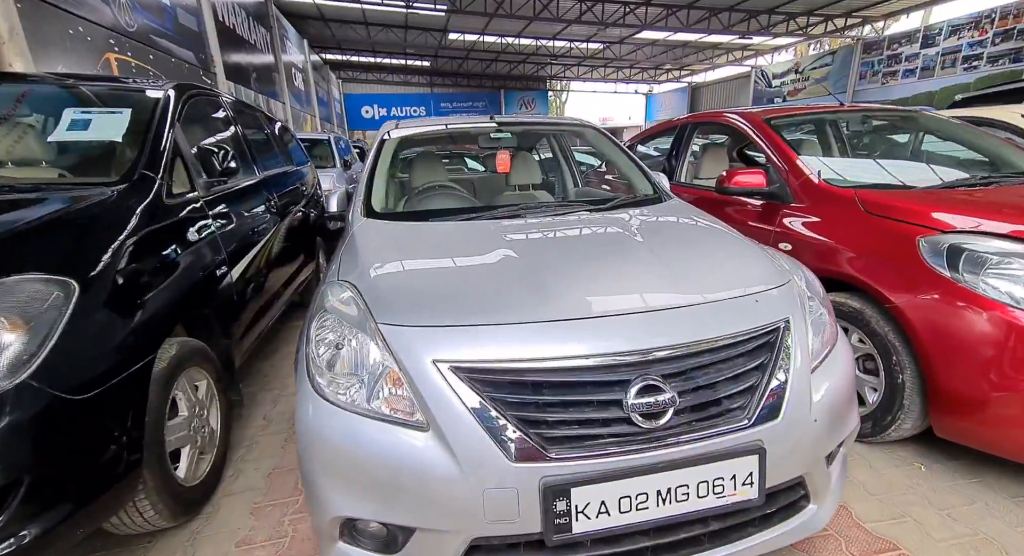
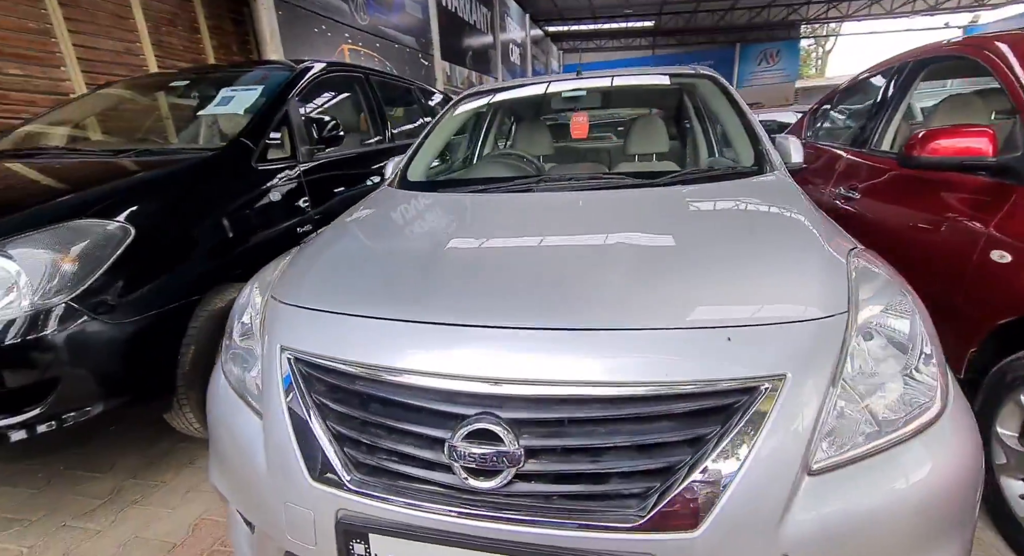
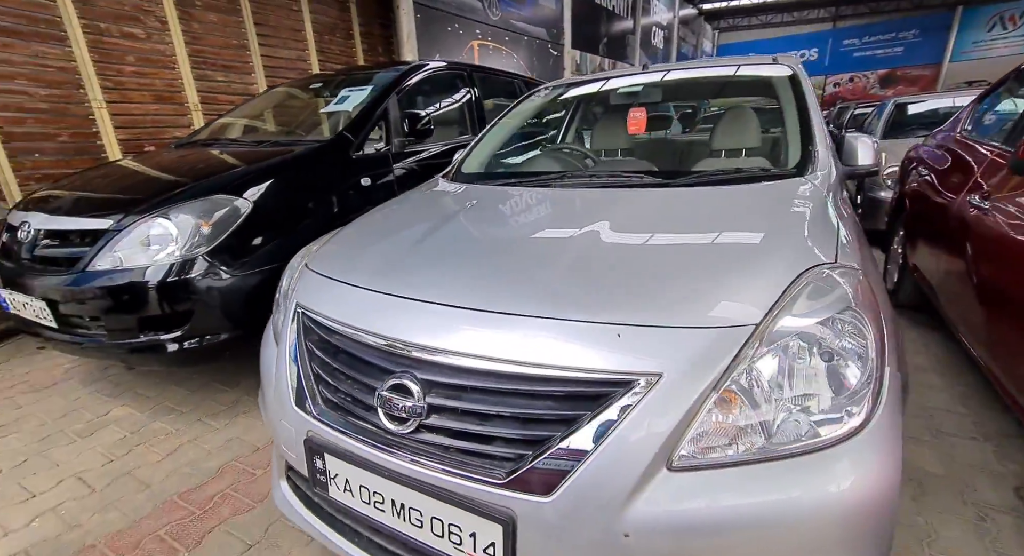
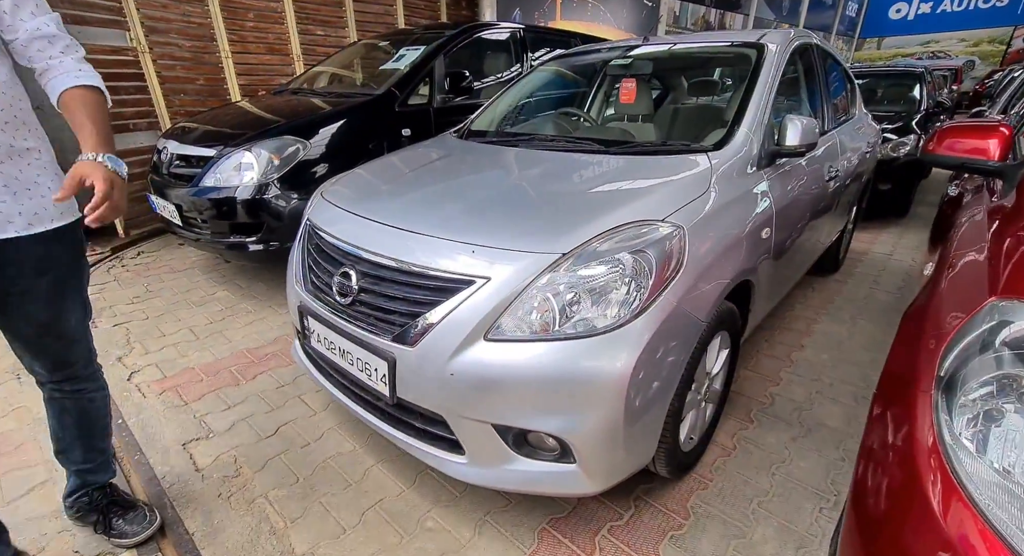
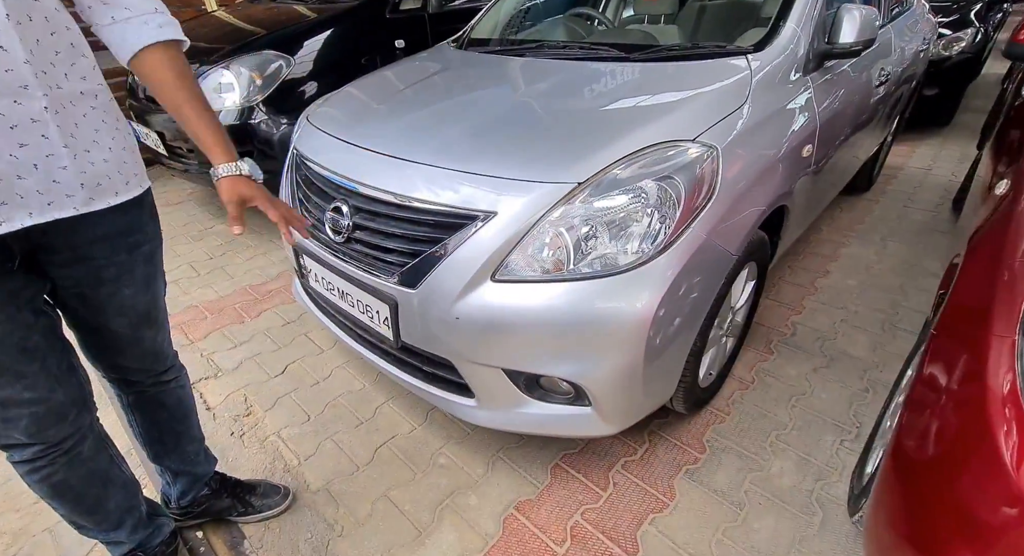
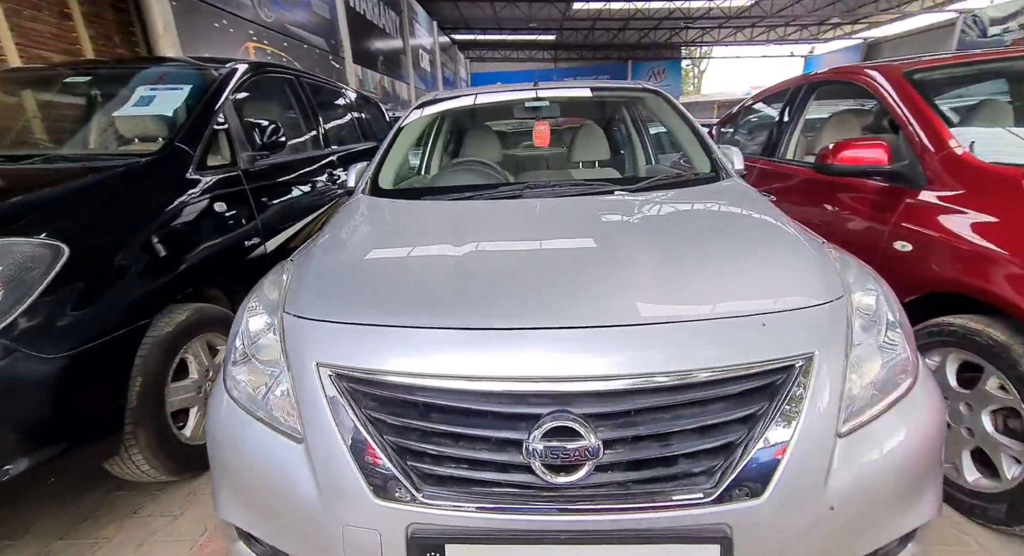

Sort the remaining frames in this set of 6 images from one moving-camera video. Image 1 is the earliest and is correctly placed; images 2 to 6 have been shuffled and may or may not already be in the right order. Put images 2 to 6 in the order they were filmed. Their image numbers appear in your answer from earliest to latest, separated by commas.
6, 2, 3, 4, 5
